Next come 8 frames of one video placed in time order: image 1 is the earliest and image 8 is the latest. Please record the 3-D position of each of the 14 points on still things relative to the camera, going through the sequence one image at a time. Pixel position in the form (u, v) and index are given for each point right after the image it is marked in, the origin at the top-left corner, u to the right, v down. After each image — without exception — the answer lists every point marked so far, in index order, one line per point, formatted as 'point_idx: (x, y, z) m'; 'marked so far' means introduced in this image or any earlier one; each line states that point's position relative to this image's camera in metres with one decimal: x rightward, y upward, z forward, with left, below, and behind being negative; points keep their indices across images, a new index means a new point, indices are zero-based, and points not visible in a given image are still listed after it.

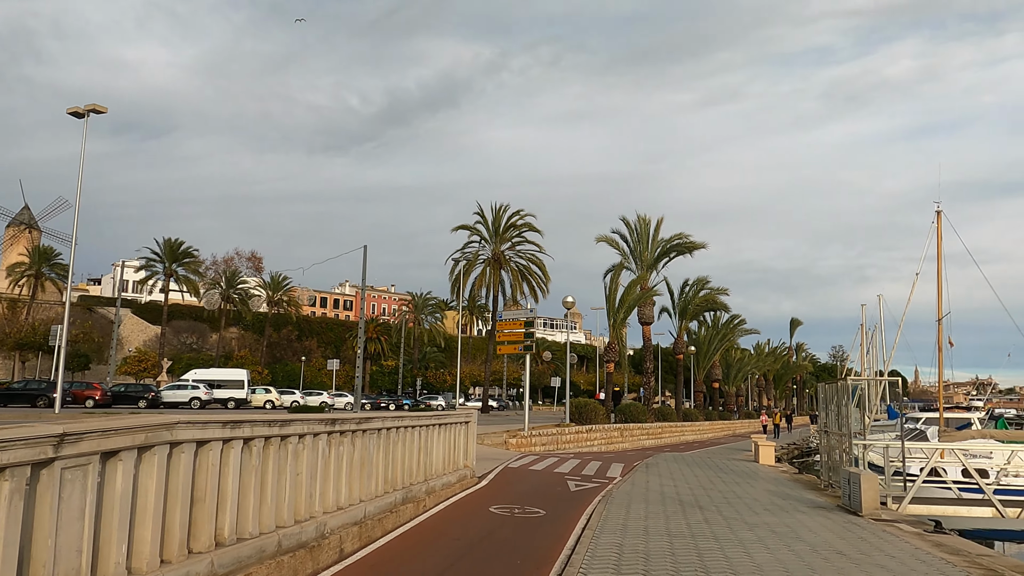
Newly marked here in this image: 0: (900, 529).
0: (+6.0, -3.8, +11.9) m
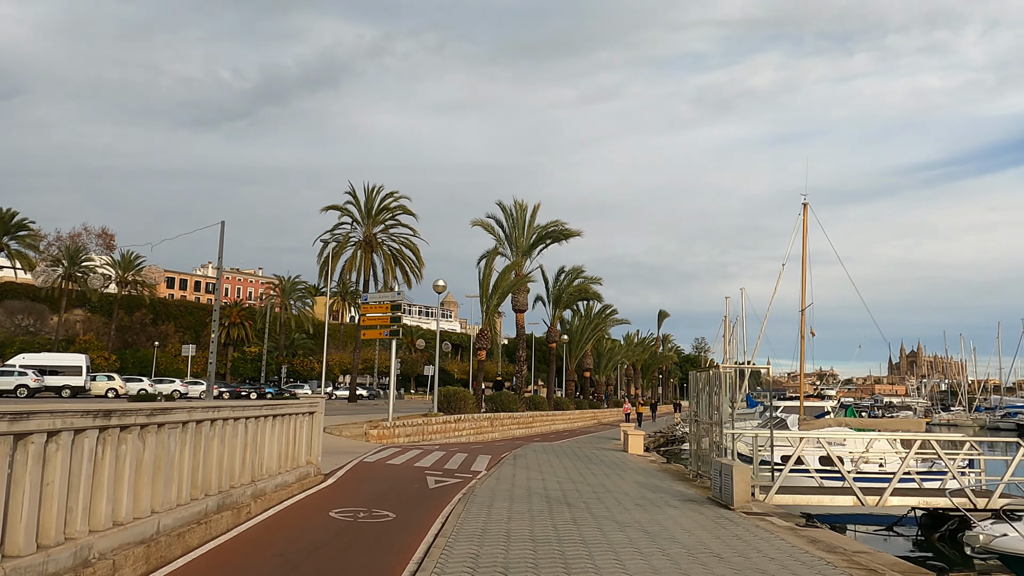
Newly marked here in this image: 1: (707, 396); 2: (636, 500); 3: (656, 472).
0: (+3.9, -3.5, +11.3) m
1: (+4.9, -2.7, +19.2) m
2: (+2.1, -3.6, +13.1) m
3: (+3.7, -4.7, +19.5) m
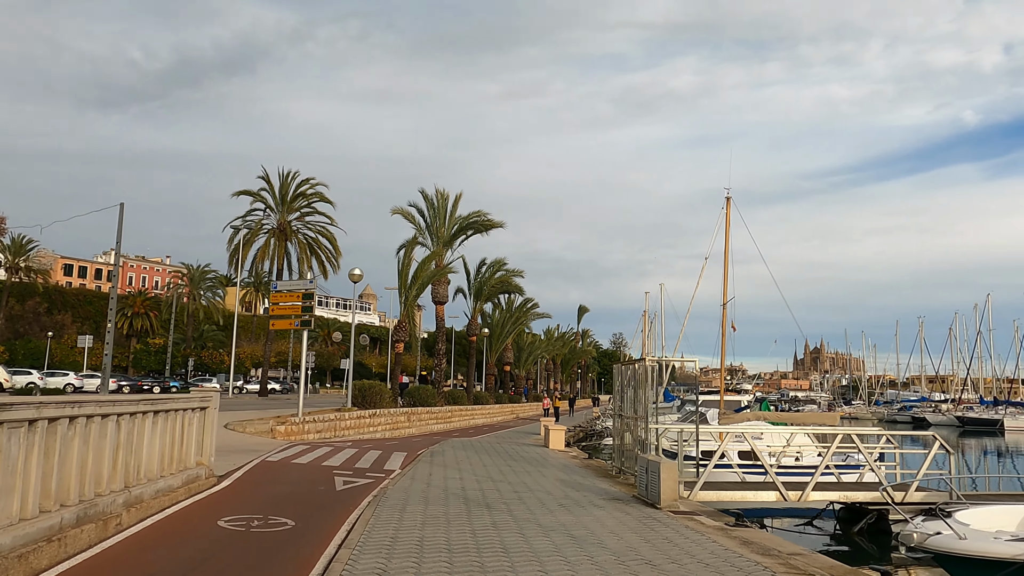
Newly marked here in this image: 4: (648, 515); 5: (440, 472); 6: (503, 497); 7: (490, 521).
0: (+2.7, -3.3, +10.7) m
1: (+2.9, -2.5, +18.7) m
2: (+0.8, -3.4, +12.4) m
3: (+1.6, -4.5, +18.9) m
4: (+2.1, -3.4, +11.5) m
5: (-1.5, -3.7, +15.5) m
6: (-0.2, -3.4, +12.3) m
7: (-0.3, -3.1, +10.0) m
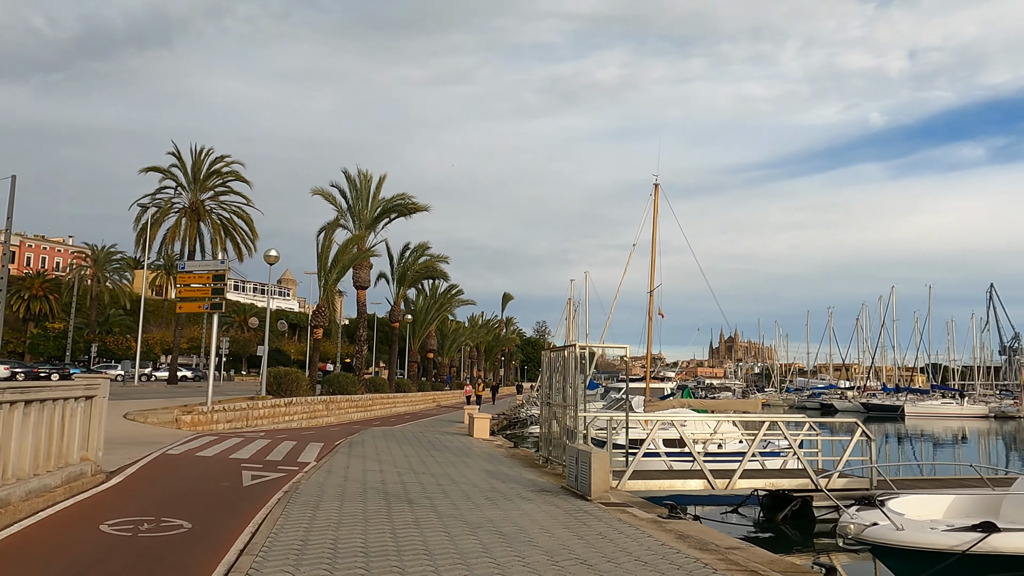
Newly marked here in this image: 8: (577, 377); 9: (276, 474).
0: (+1.7, -3.1, +10.3) m
1: (+1.1, -2.1, +18.2) m
2: (-0.4, -3.2, +11.7) m
3: (-0.2, -4.1, +18.3) m
4: (+1.0, -3.2, +11.0) m
5: (-2.9, -3.4, +14.6) m
6: (-1.3, -3.1, +11.5) m
7: (-1.2, -2.8, +9.2) m
8: (+1.4, -1.9, +16.6) m
9: (-3.9, -3.1, +12.7) m
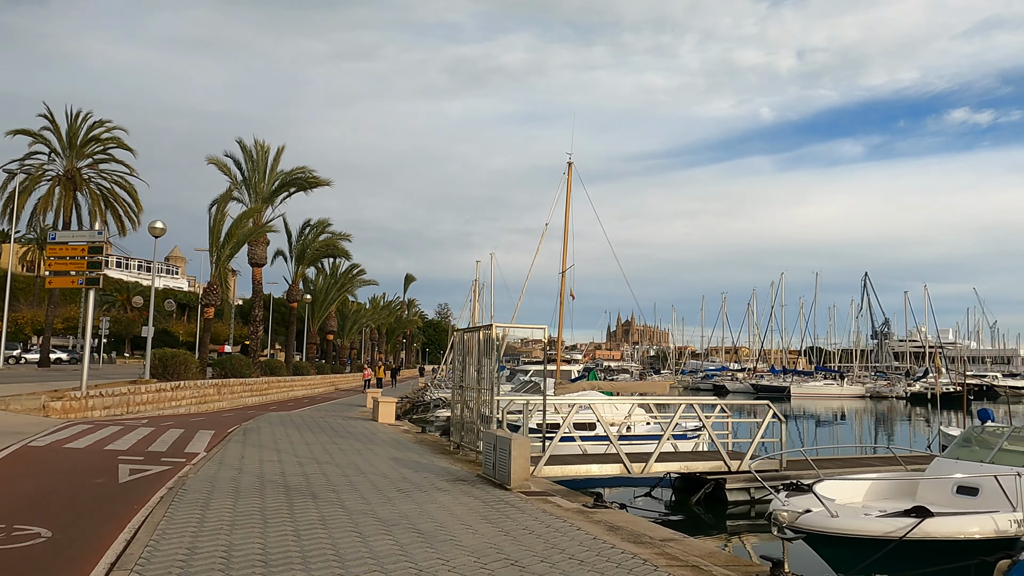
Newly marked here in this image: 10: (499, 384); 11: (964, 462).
0: (+0.6, -2.8, +9.7) m
1: (-0.9, -1.6, +17.5) m
2: (-1.6, -2.8, +10.8) m
3: (-2.3, -3.6, +17.4) m
4: (-0.2, -2.8, +10.3) m
5: (-4.5, -2.9, +13.4) m
6: (-2.5, -2.7, +10.5) m
7: (-2.1, -2.5, +8.2) m
8: (-0.4, -1.5, +15.9) m
9: (-5.3, -2.7, +11.4) m
10: (-0.3, -1.9, +15.6) m
11: (+6.1, -2.3, +10.3) m
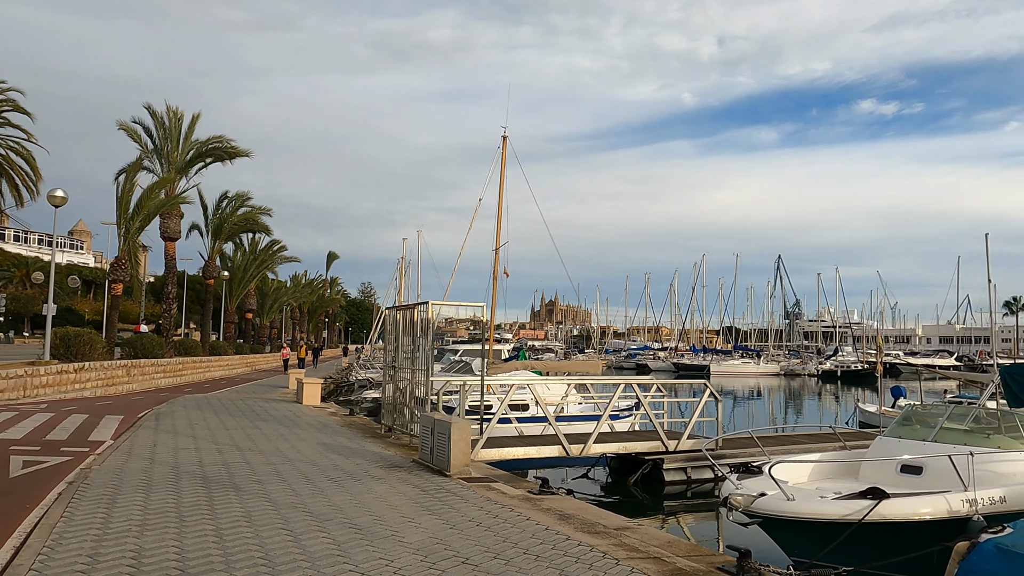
0: (-0.1, -2.5, +9.1) m
1: (-2.4, -1.1, +16.7) m
2: (-2.4, -2.4, +10.1) m
3: (-3.7, -3.0, +16.6) m
4: (-0.9, -2.5, +9.7) m
5: (-5.6, -2.5, +12.3) m
6: (-3.3, -2.3, +9.7) m
7: (-2.7, -2.2, +7.4) m
8: (-1.7, -1.0, +15.2) m
9: (-6.1, -2.3, +10.3) m
10: (-1.5, -1.5, +14.9) m
11: (+5.3, -2.1, +10.3) m
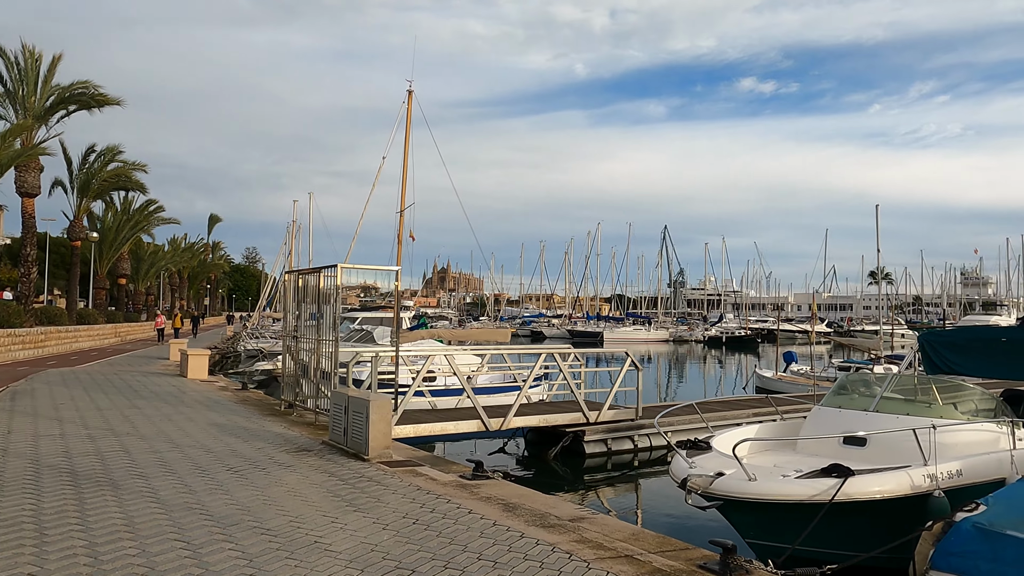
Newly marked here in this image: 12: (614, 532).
0: (-0.8, -2.1, +8.1) m
1: (-4.1, -0.3, +15.2) m
2: (-3.3, -2.0, +8.7) m
3: (-5.5, -2.3, +15.0) m
4: (-1.7, -2.1, +8.5) m
5: (-6.7, -1.9, +10.5) m
6: (-4.1, -1.9, +8.2) m
7: (-3.1, -1.8, +6.0) m
8: (-3.3, -0.3, +13.8) m
9: (-6.9, -1.8, +8.4) m
10: (-3.1, -0.8, +13.5) m
11: (+4.4, -1.6, +10.0) m
12: (+0.8, -2.0, +6.4) m
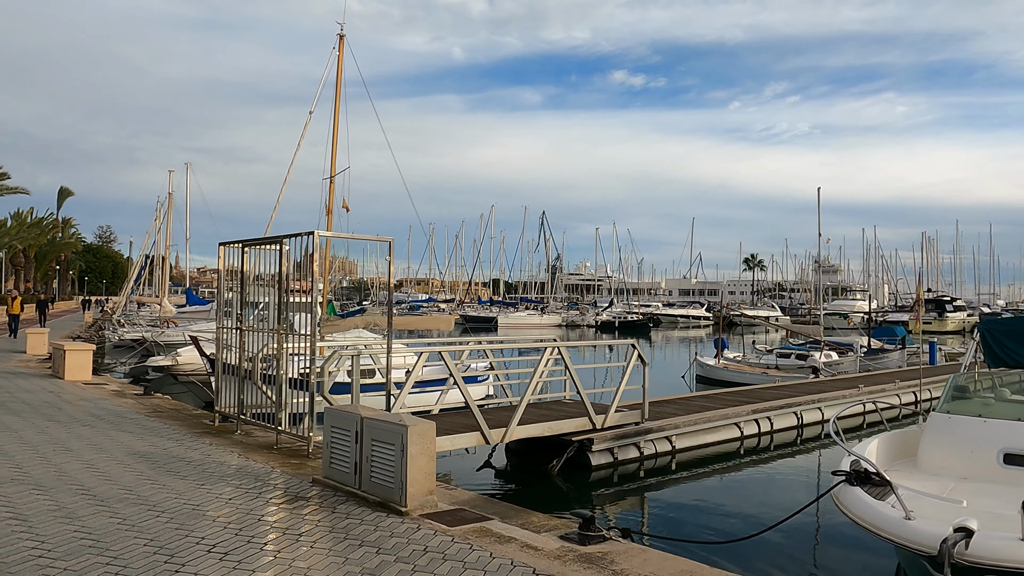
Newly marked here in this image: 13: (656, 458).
0: (+0.2, -1.9, +5.3) m
1: (-4.2, 0.0, +11.8) m
2: (-2.3, -1.7, +5.5) m
3: (-5.5, -1.9, +11.4) m
4: (-0.8, -1.8, +5.6) m
5: (-6.0, -1.6, +6.7) m
6: (-3.0, -1.7, +4.9) m
7: (-1.7, -1.7, +2.9) m
8: (-3.1, 0.0, +10.5) m
9: (-5.9, -1.6, +4.6) m
10: (-2.9, -0.5, +10.3) m
11: (+5.0, -1.4, +8.1) m
12: (+2.1, -1.9, +3.9) m
13: (+2.6, -3.1, +13.8) m
